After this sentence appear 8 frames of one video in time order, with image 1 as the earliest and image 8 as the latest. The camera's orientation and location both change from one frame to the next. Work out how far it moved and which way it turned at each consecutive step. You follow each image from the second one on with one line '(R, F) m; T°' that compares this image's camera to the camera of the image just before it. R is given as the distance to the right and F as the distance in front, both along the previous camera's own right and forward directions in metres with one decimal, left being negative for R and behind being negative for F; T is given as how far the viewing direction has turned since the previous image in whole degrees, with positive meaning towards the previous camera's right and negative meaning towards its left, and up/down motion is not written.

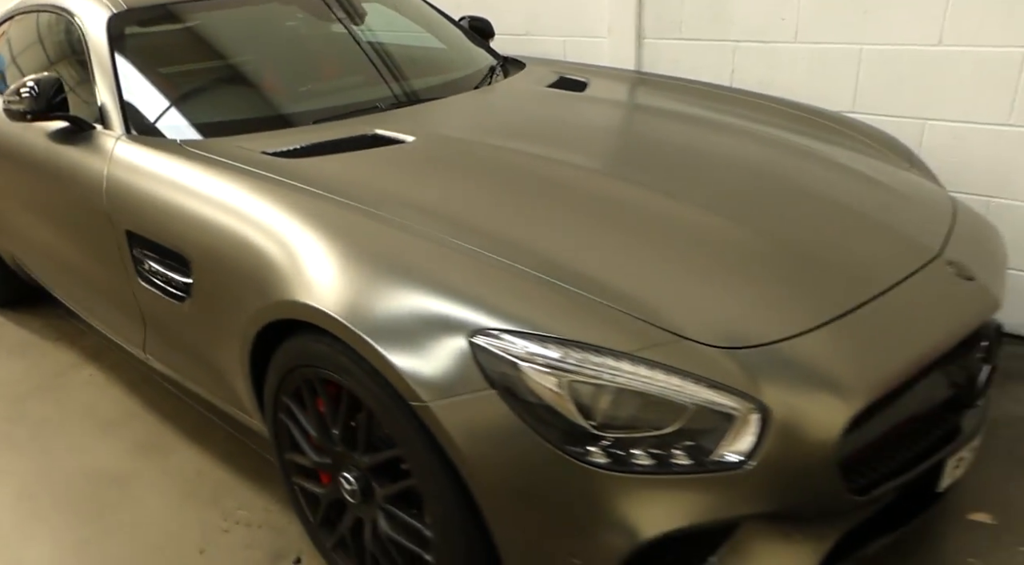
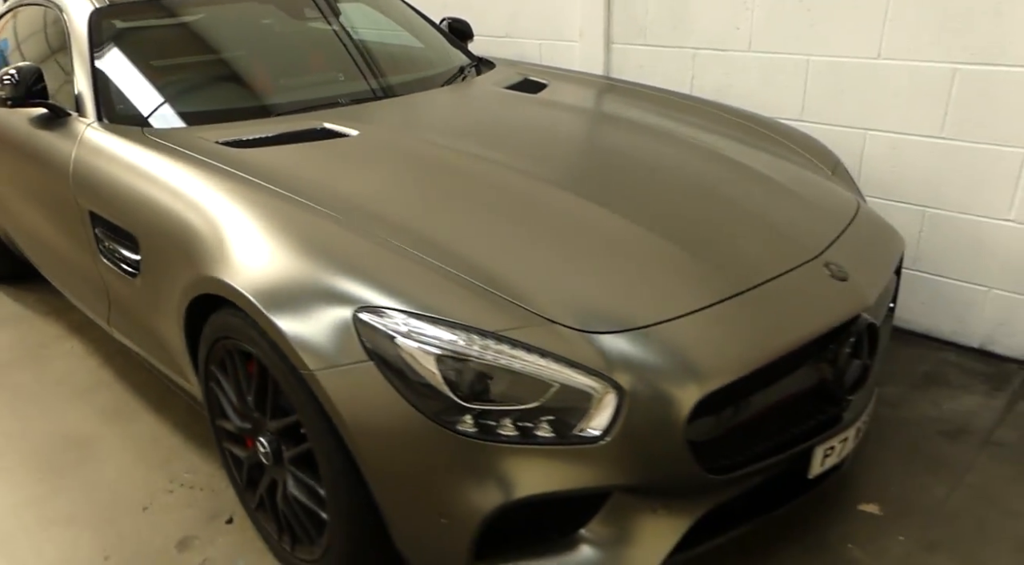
(+0.2, -0.1) m; -2°
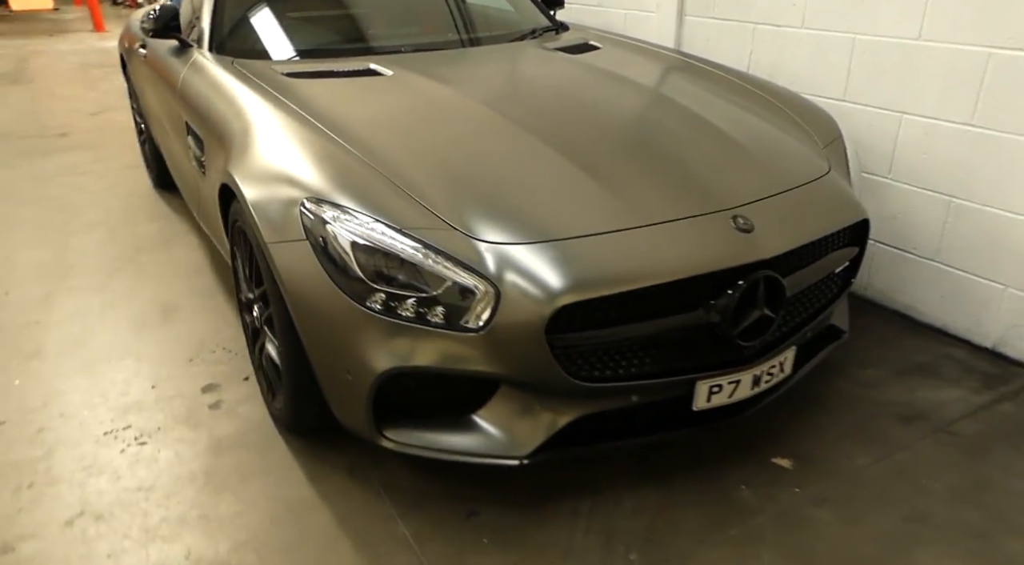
(+0.5, -0.2) m; -13°
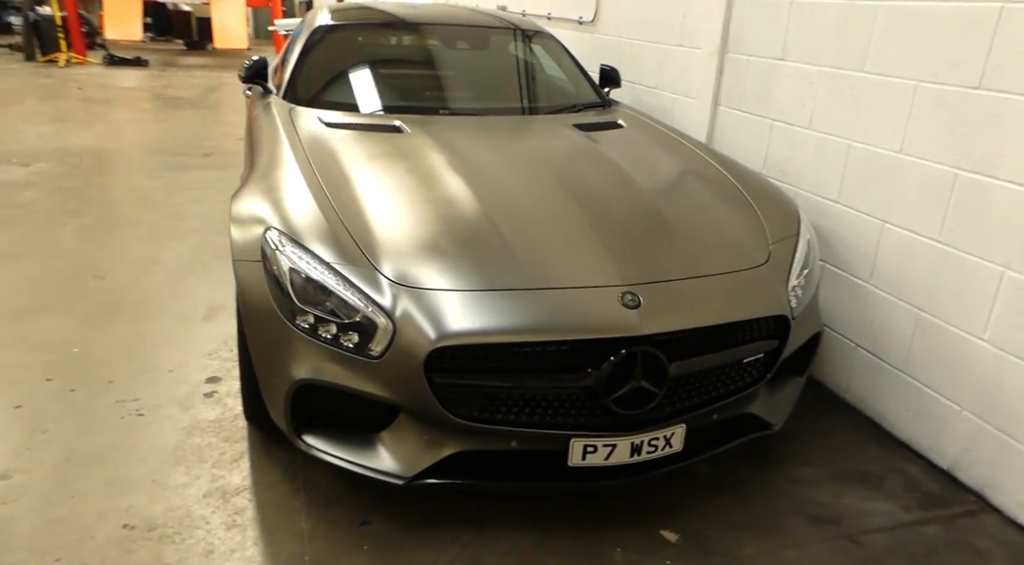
(+0.5, -0.1) m; -11°
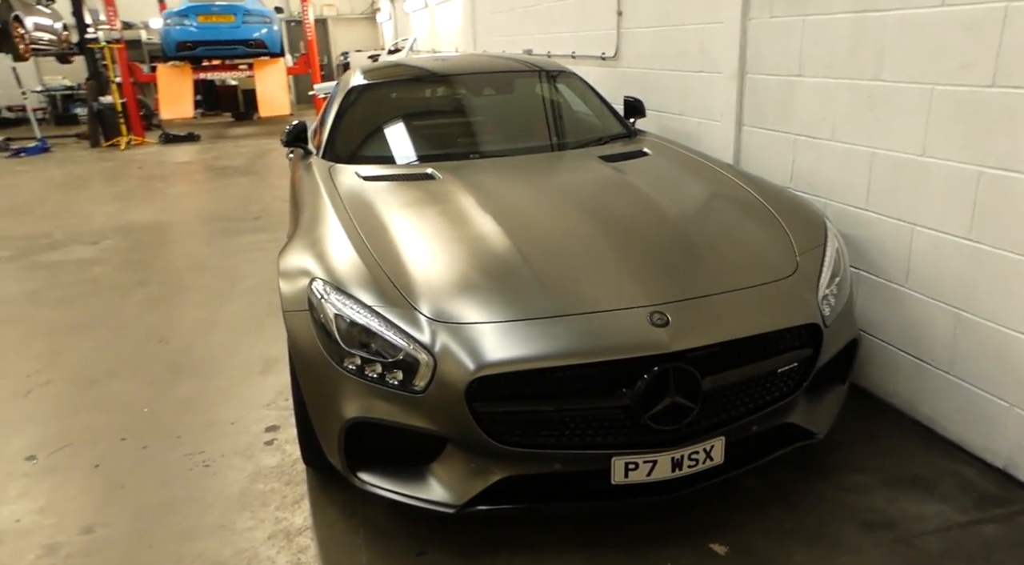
(0.0, -0.1) m; -4°
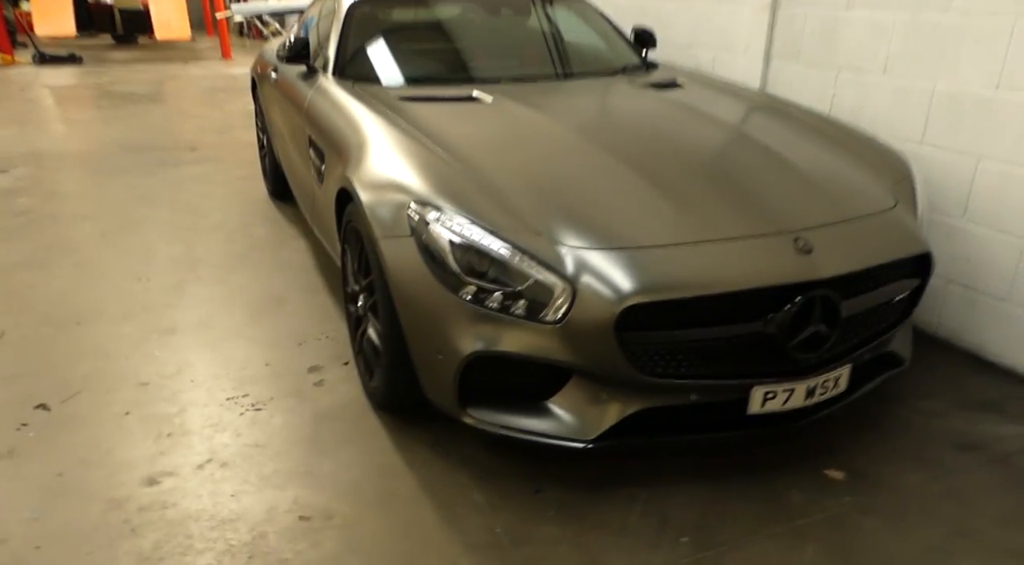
(-0.5, +0.2) m; +8°
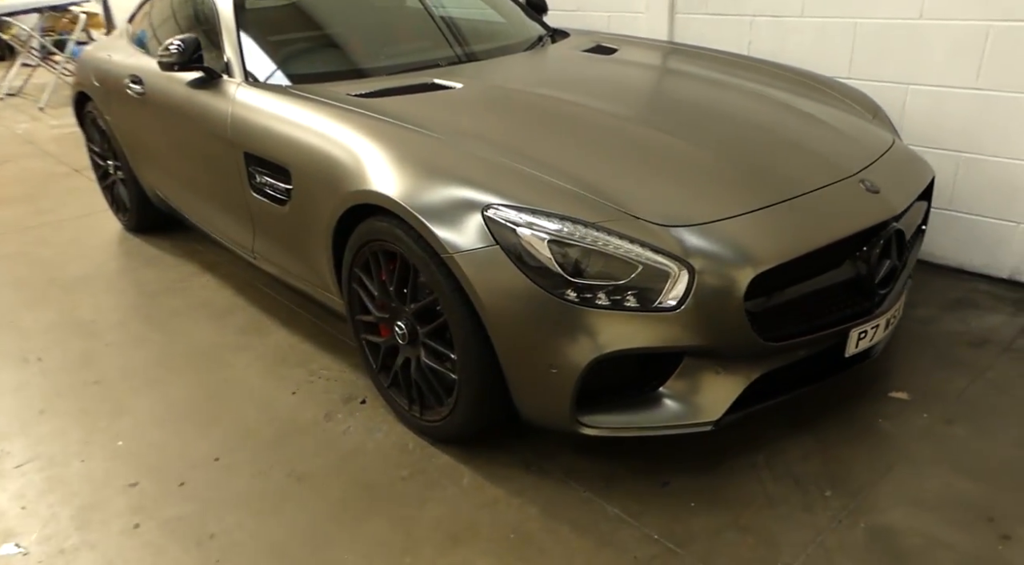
(-0.6, +0.2) m; +16°
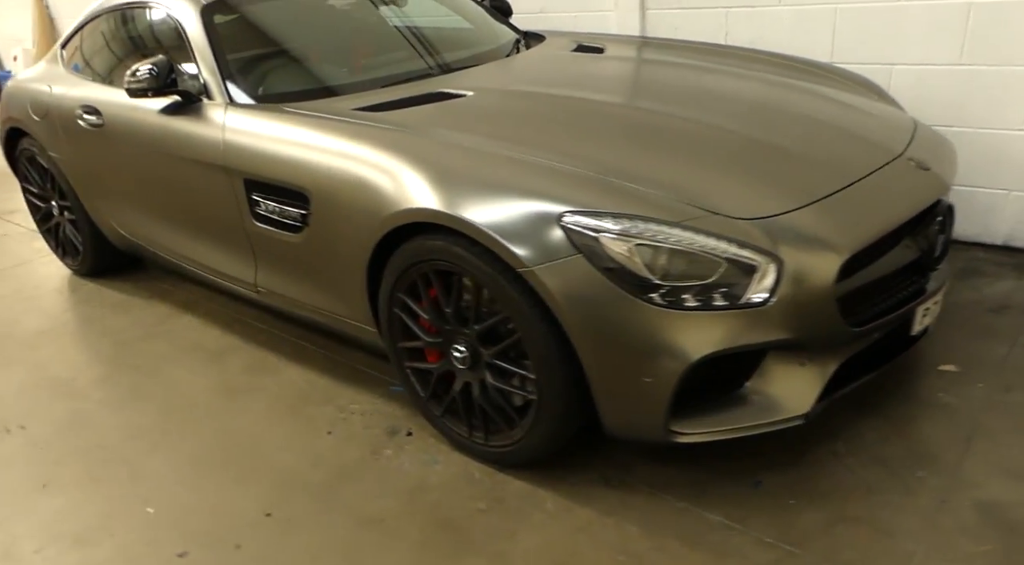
(-0.3, +0.1) m; +7°
